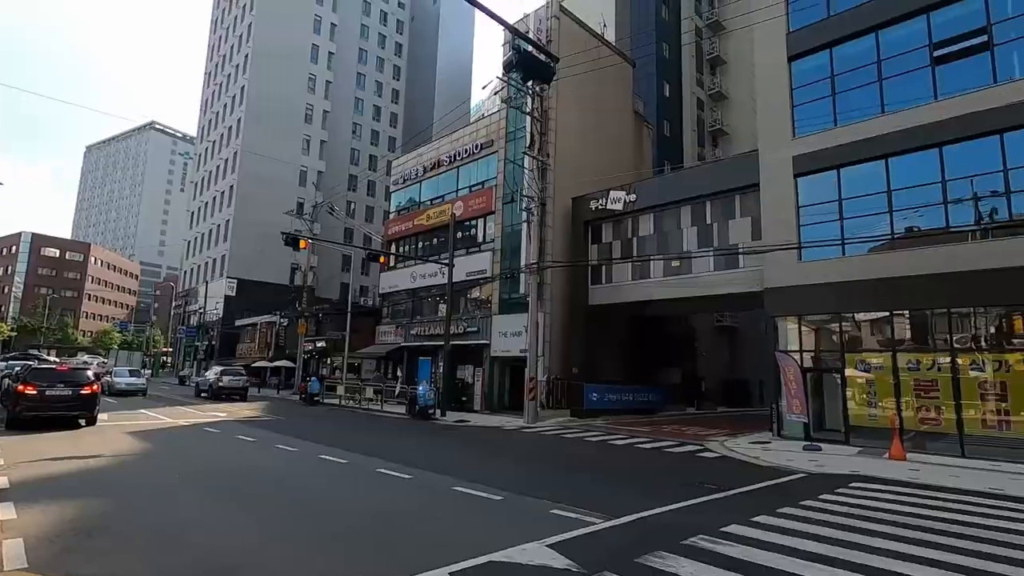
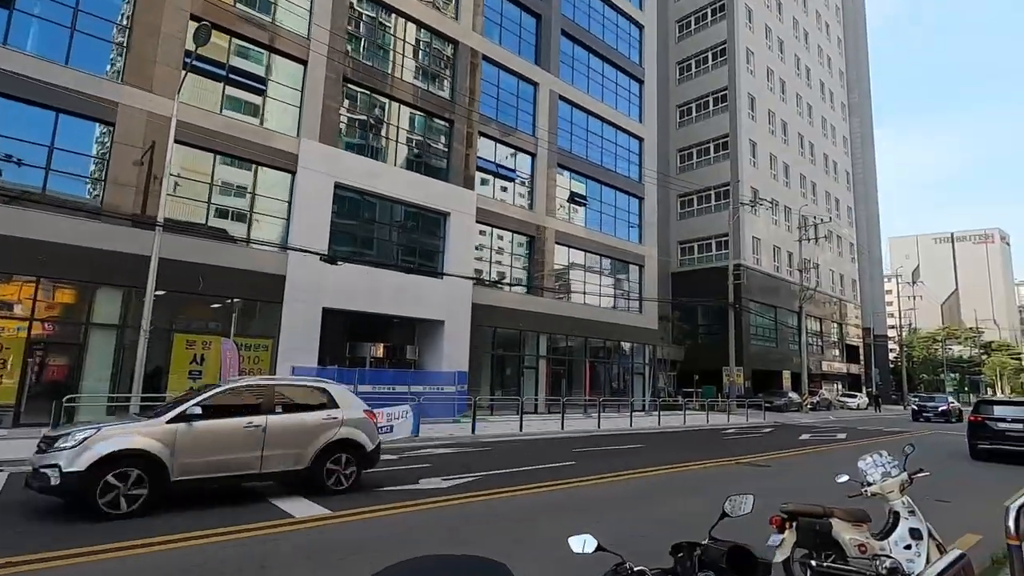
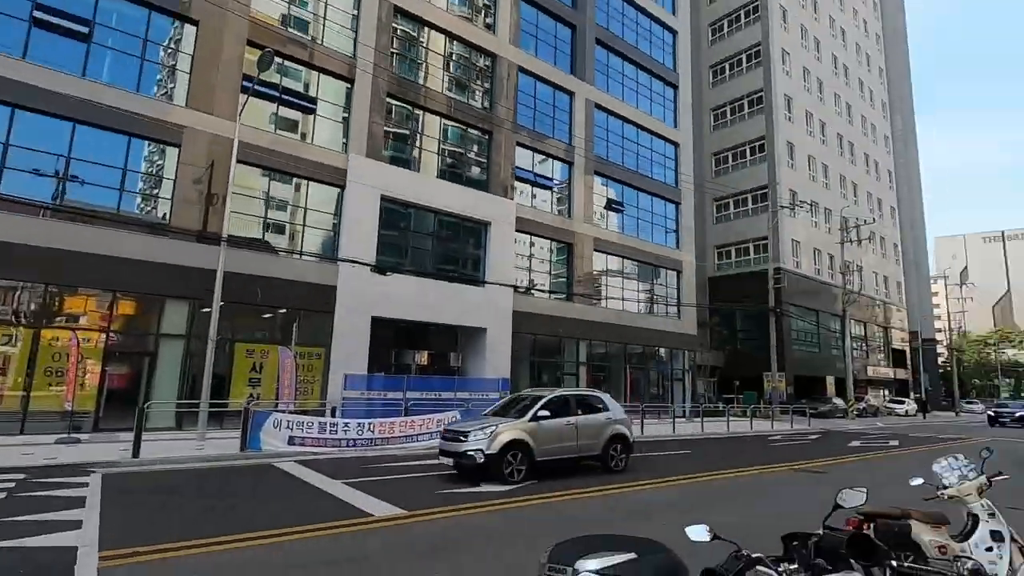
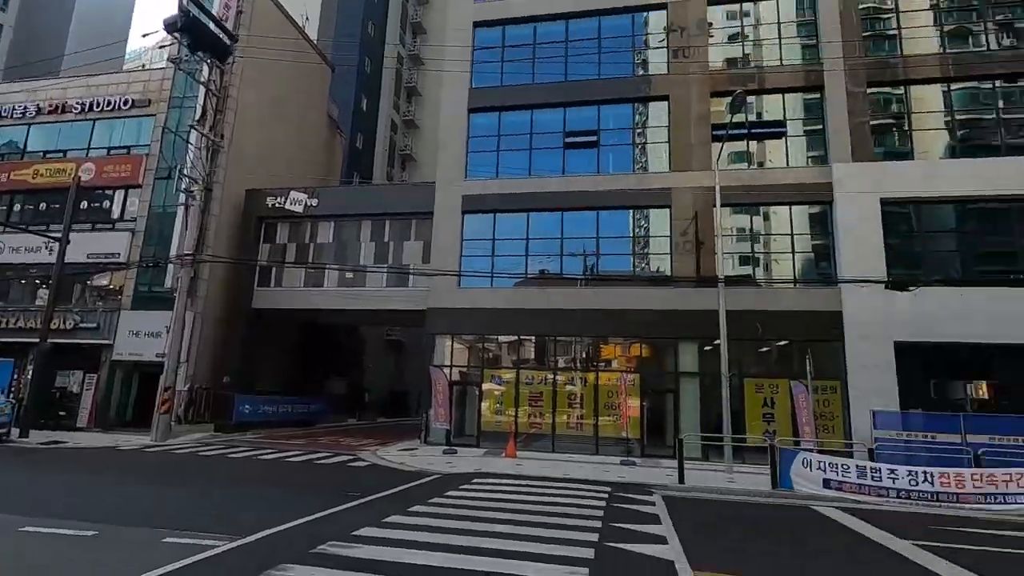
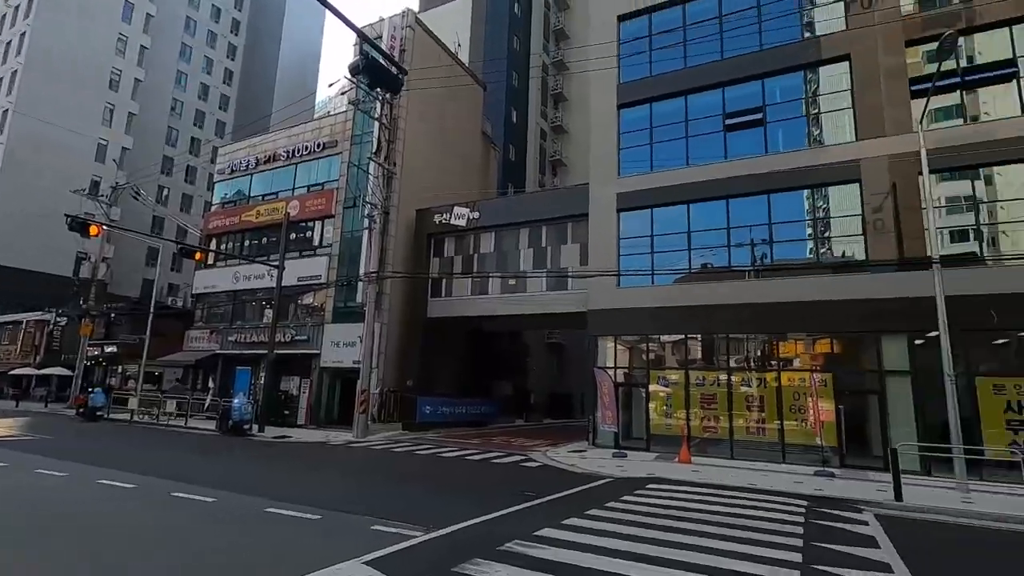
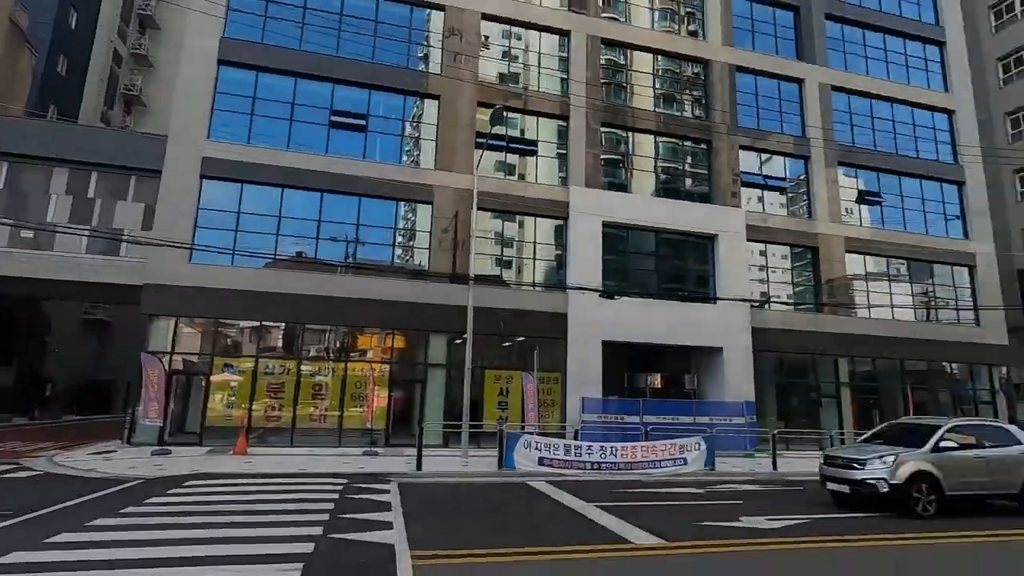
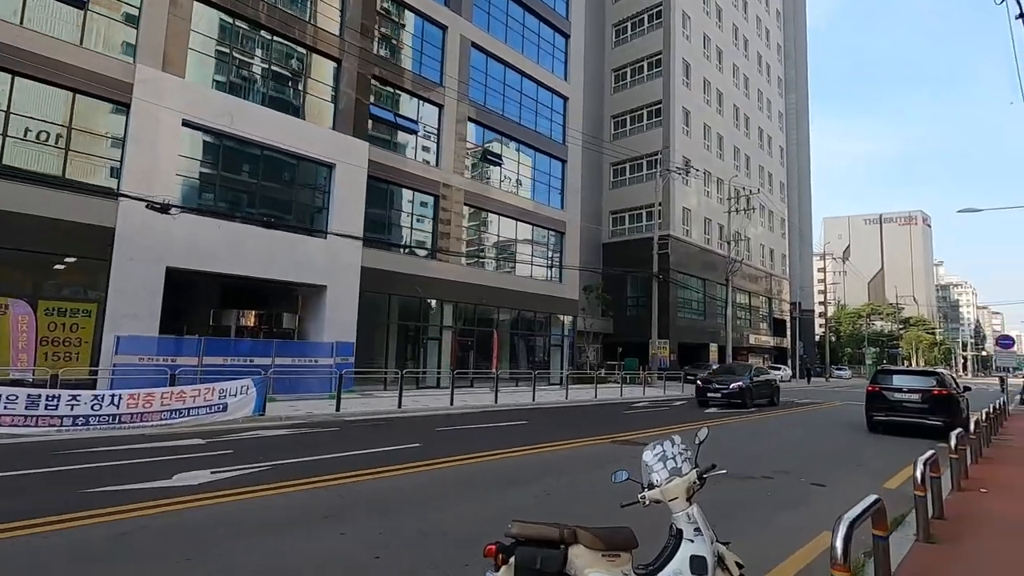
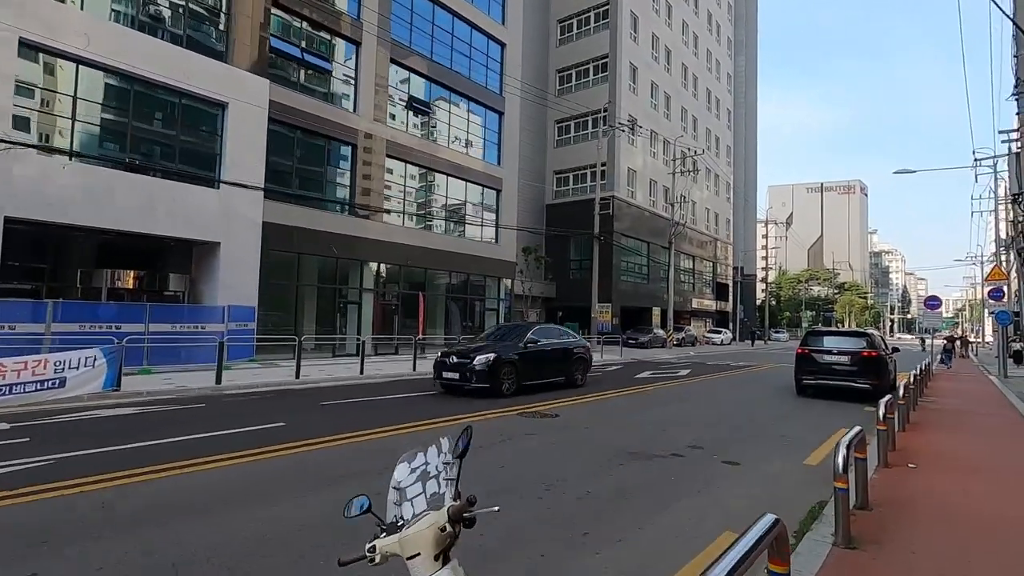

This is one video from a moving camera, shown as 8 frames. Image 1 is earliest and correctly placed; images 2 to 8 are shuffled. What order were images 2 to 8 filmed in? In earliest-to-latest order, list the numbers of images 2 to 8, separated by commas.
5, 4, 6, 3, 2, 7, 8
